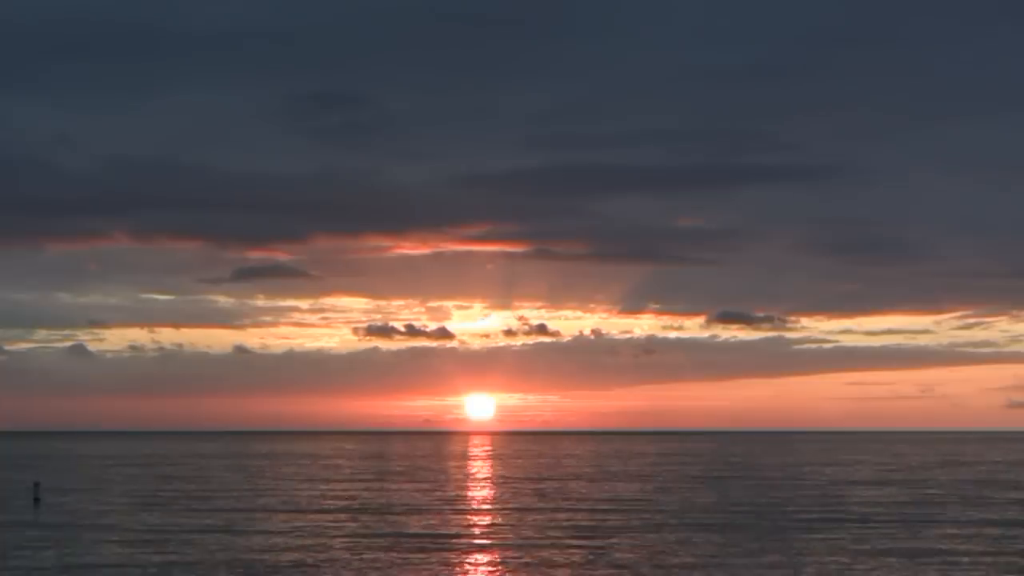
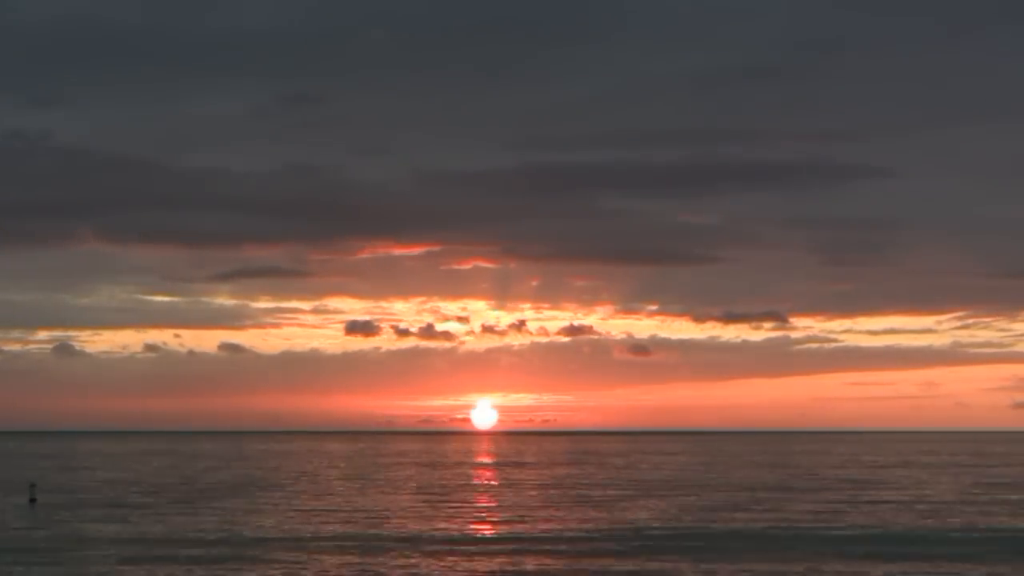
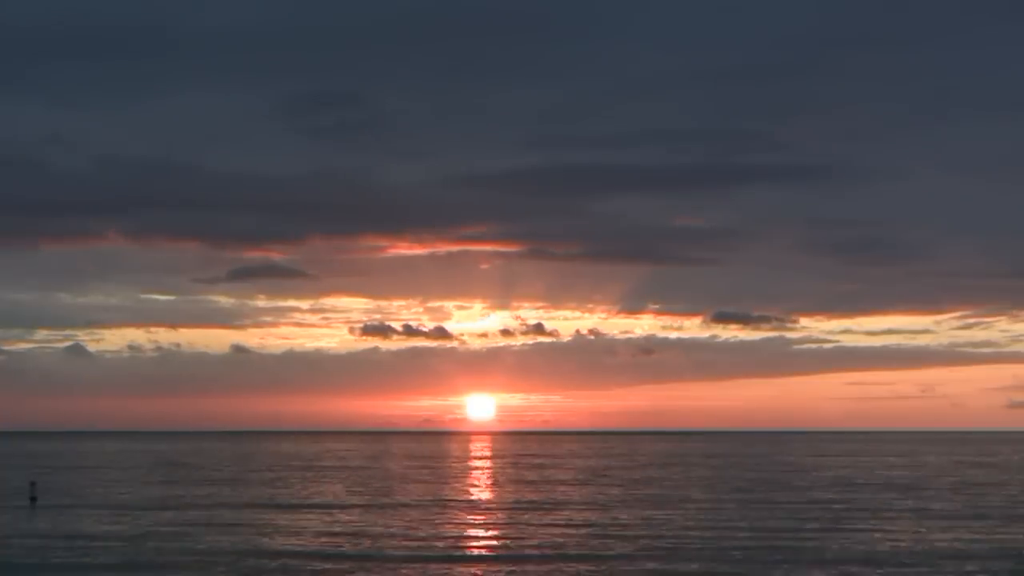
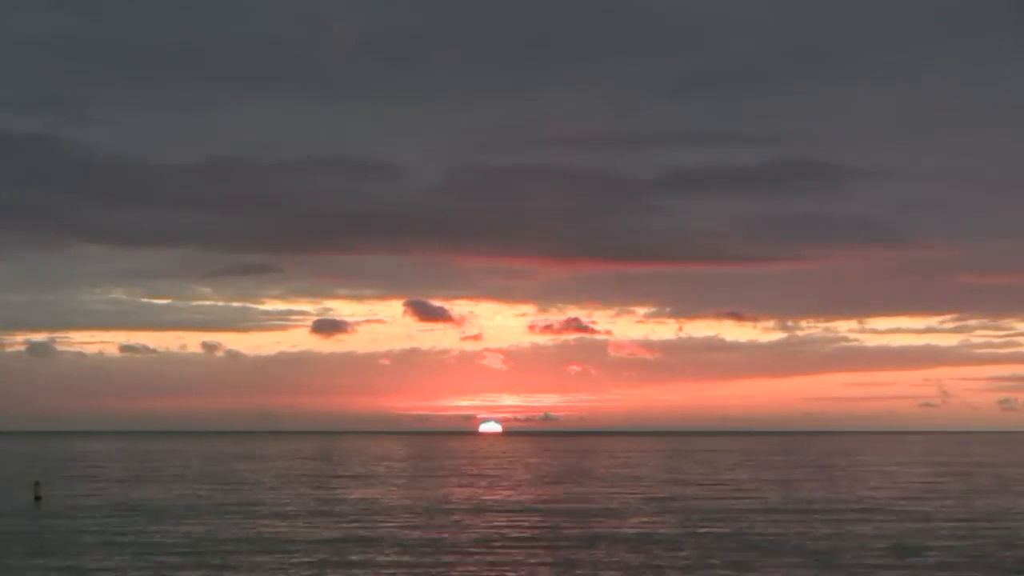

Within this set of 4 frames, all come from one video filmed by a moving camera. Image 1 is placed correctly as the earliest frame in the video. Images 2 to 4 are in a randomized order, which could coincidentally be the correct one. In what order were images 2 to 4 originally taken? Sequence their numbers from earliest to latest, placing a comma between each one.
3, 2, 4
